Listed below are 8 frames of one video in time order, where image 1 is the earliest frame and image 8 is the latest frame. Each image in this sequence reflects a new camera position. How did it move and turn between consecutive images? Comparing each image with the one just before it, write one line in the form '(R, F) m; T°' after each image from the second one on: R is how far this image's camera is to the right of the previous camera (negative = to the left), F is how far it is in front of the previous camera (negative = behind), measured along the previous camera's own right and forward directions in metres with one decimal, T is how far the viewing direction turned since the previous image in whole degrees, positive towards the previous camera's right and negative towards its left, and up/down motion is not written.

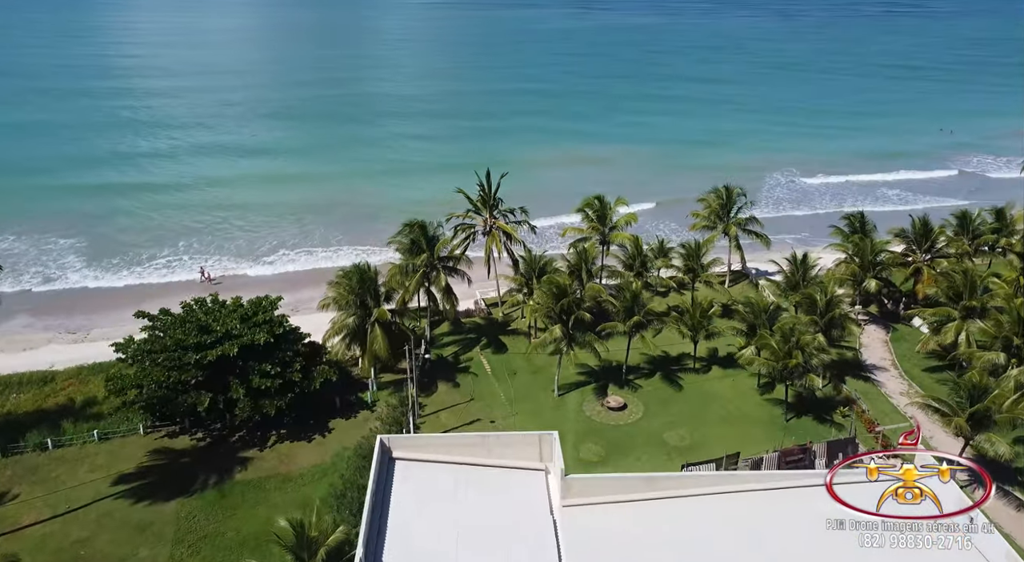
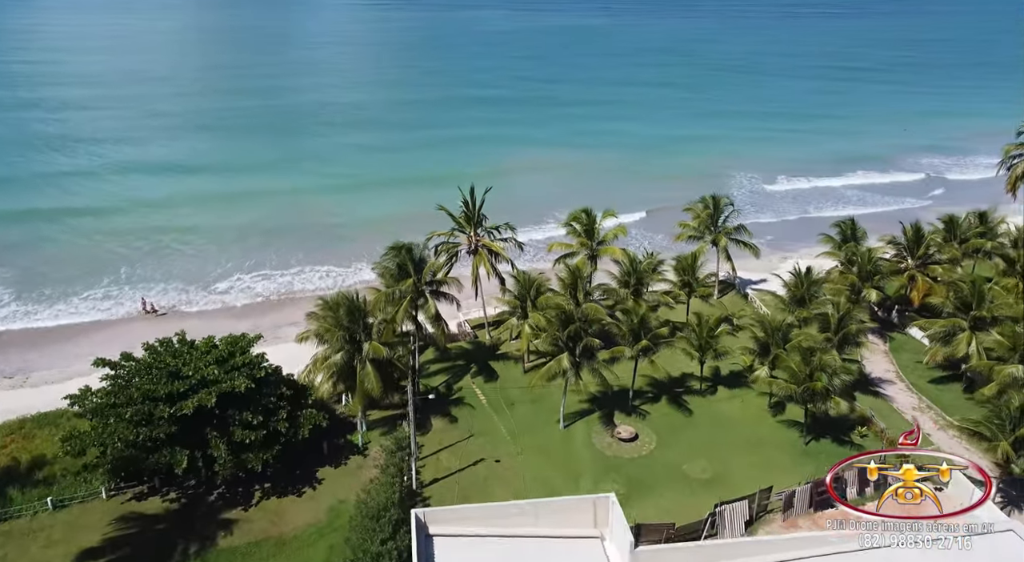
(-2.4, +2.5) m; +5°
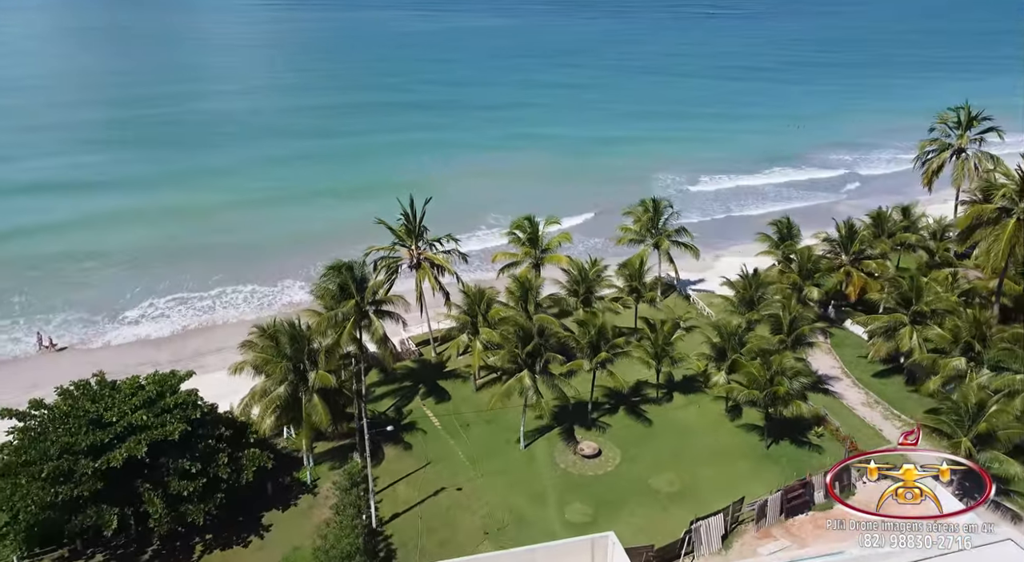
(-1.5, +1.5) m; +7°
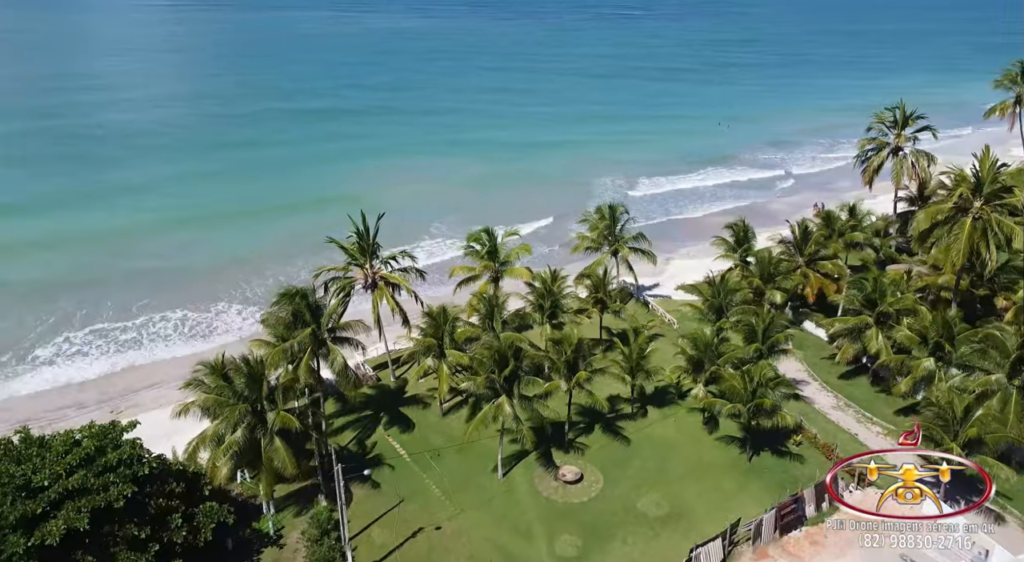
(-1.8, +1.8) m; +6°
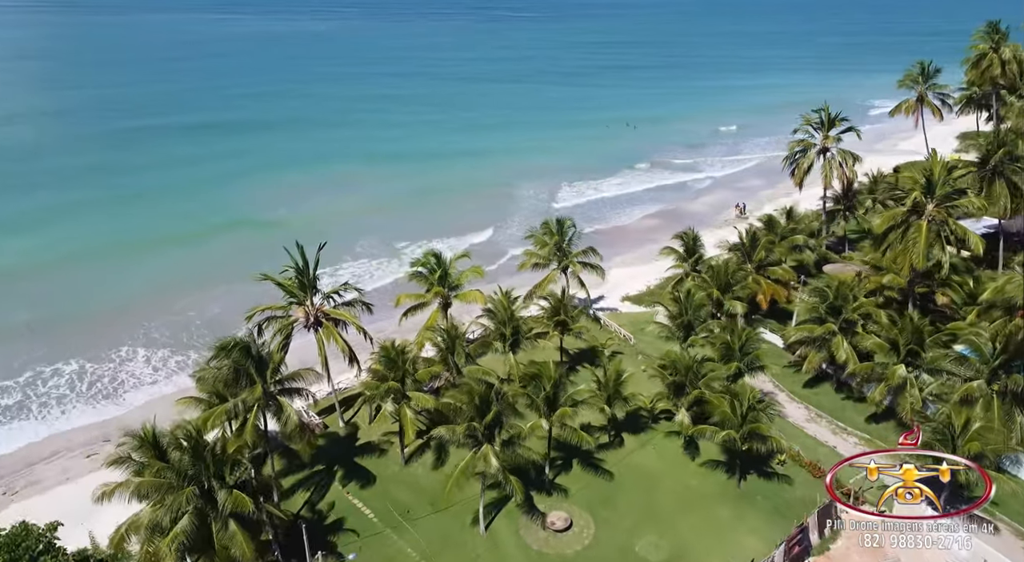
(-2.5, +2.7) m; +8°
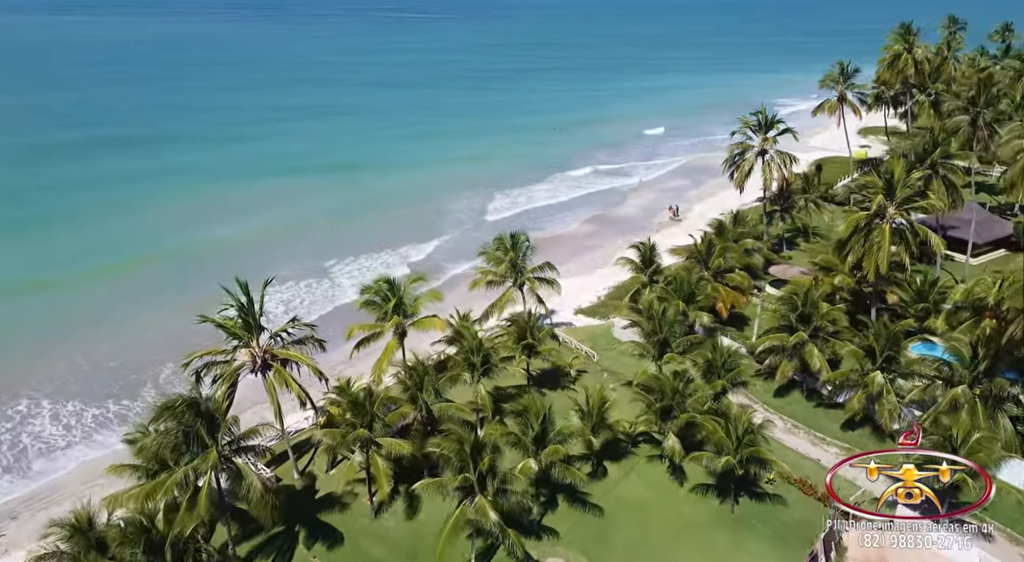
(-2.2, +2.3) m; +7°
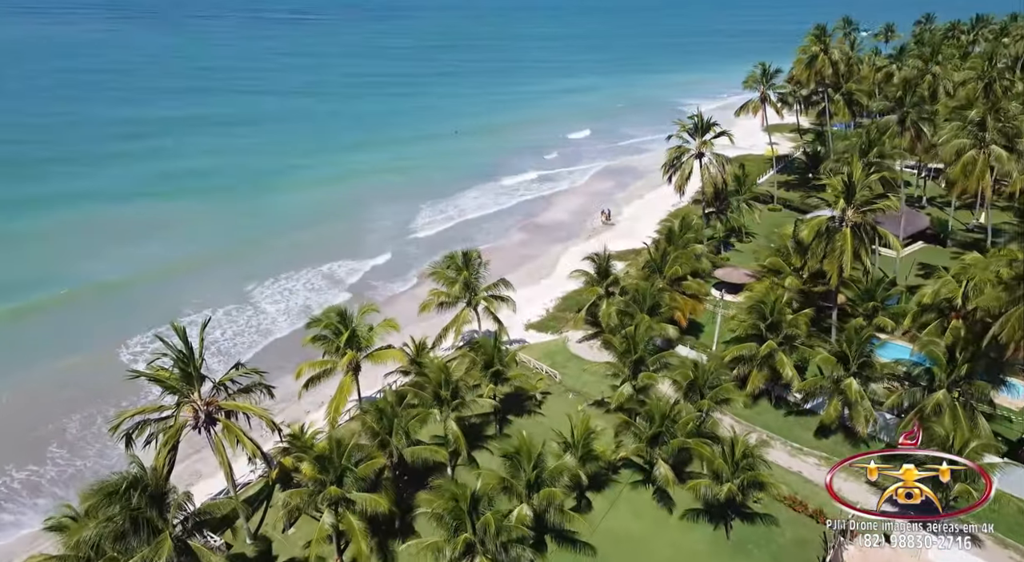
(-2.2, +2.2) m; +7°
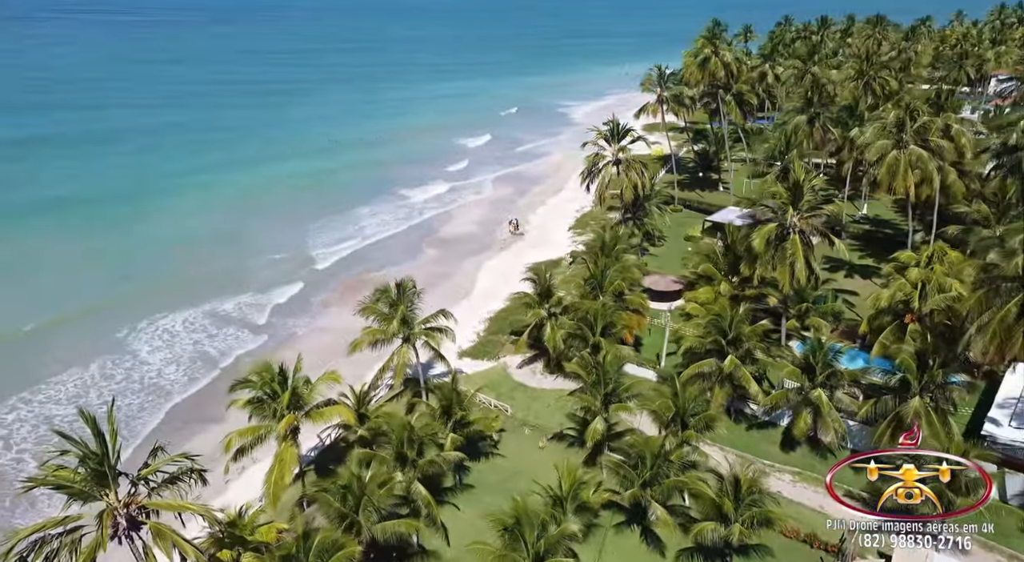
(-2.8, +3.0) m; +10°
